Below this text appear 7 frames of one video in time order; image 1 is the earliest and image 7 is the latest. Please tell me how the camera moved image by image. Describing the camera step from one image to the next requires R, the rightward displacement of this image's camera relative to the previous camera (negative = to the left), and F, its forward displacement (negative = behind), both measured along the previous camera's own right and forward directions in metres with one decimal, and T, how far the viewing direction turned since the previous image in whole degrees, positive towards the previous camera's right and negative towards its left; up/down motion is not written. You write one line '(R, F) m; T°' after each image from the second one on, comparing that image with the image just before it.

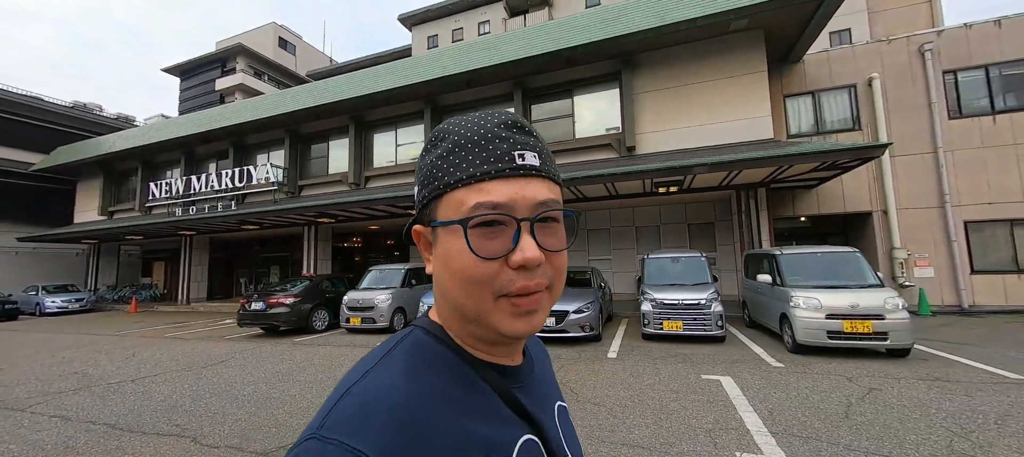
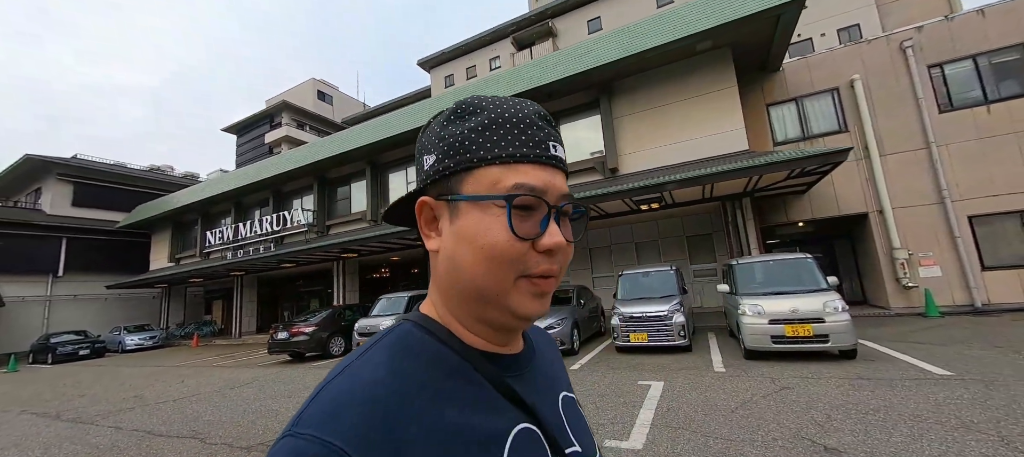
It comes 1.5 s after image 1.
(+1.3, -0.7) m; -6°
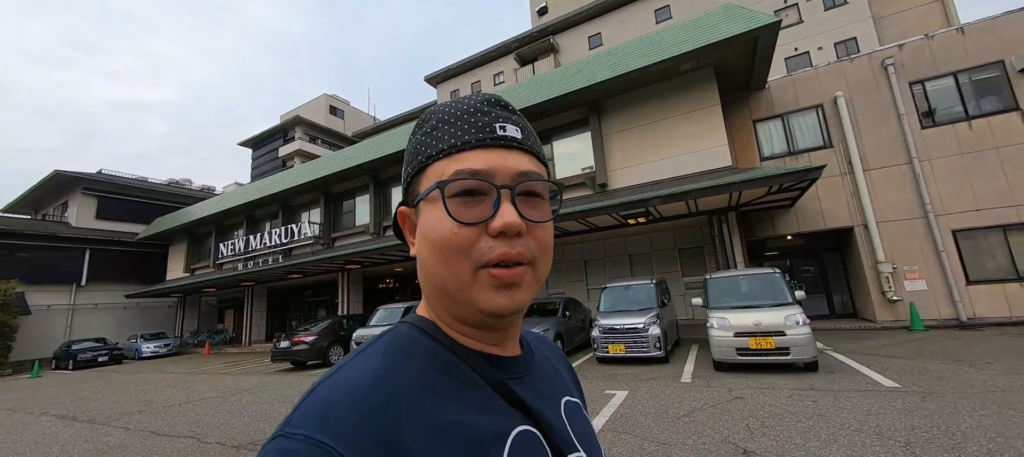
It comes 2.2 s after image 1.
(+0.5, -0.4) m; -2°
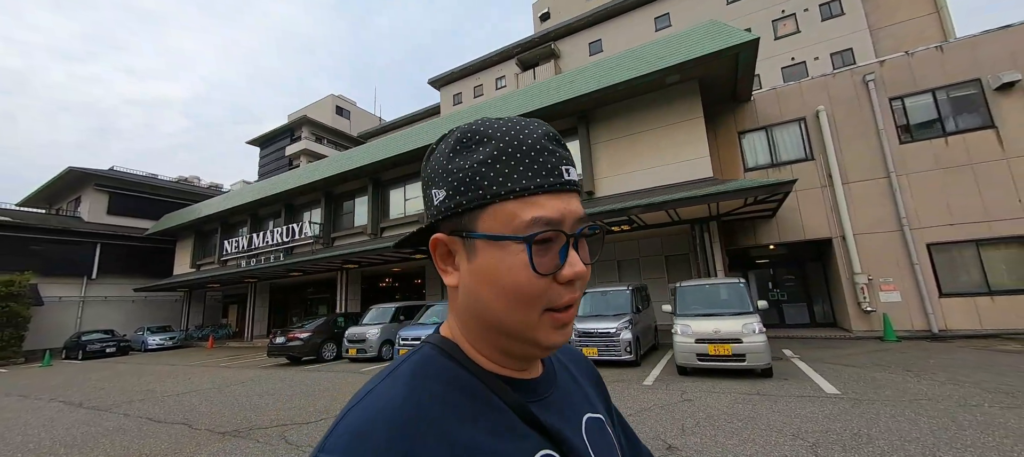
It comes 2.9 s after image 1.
(+0.5, -0.4) m; -1°
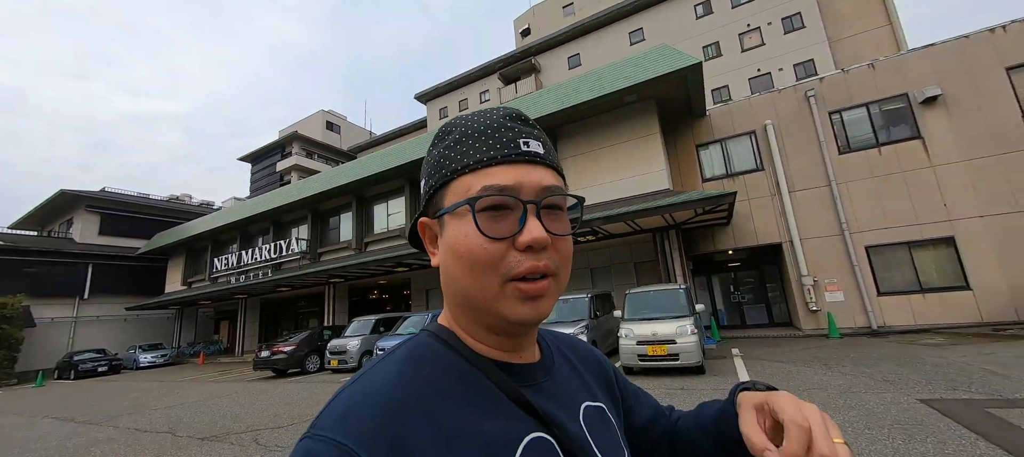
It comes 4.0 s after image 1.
(+0.7, -0.6) m; +1°
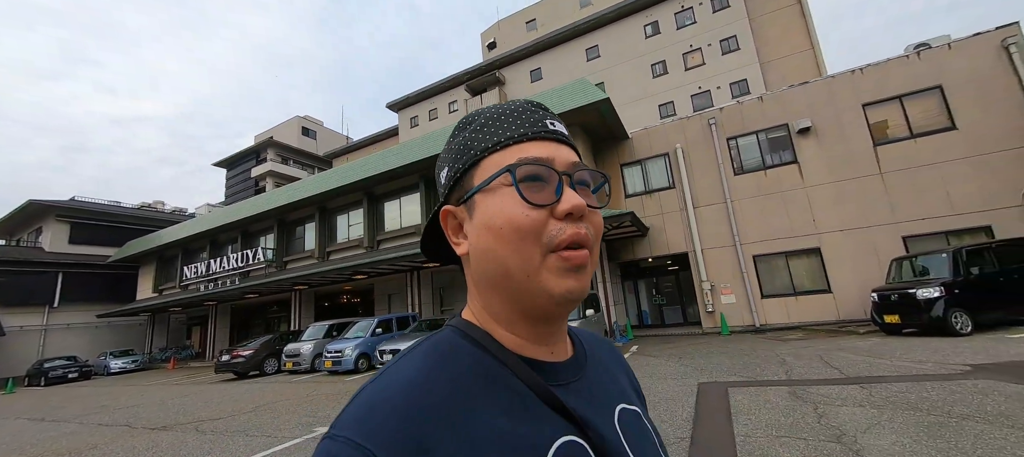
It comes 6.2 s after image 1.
(+1.5, -1.3) m; +2°
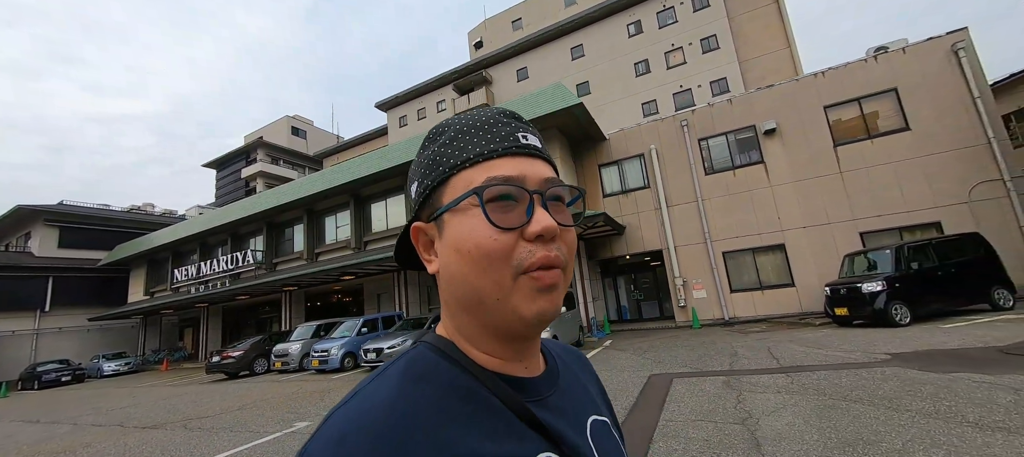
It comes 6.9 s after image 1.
(+0.5, -0.4) m; +1°
